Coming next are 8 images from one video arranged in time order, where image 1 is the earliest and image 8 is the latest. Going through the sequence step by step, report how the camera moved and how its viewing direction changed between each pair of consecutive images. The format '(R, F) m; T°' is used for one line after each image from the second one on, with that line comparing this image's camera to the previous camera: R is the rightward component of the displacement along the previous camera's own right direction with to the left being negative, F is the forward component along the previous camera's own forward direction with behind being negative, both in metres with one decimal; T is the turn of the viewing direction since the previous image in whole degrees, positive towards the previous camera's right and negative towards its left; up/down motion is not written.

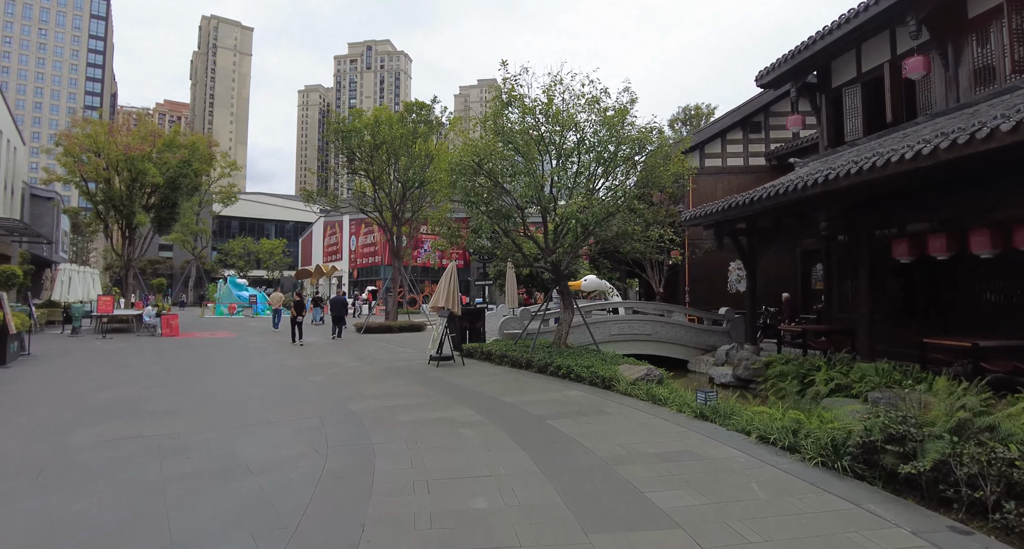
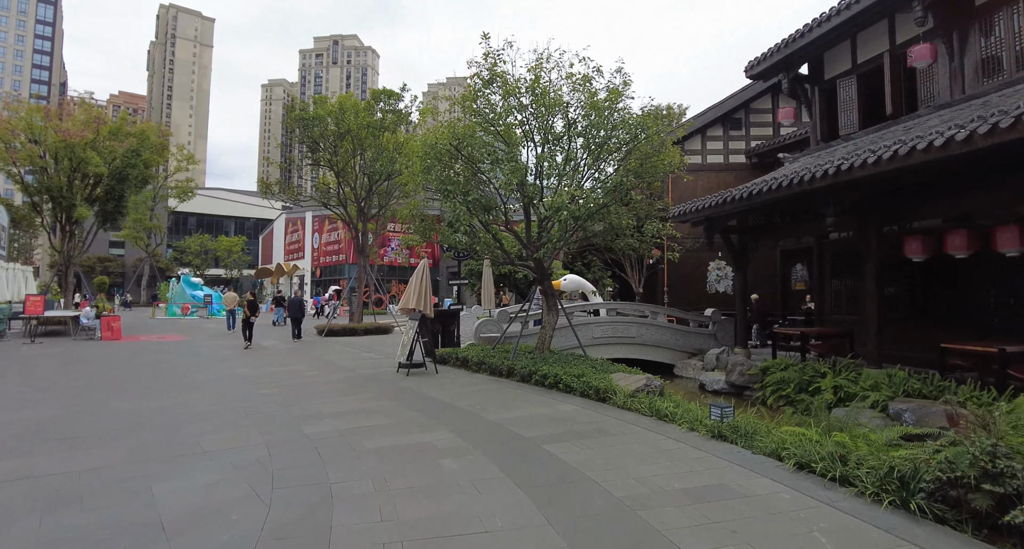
(-0.2, +1.0) m; +3°
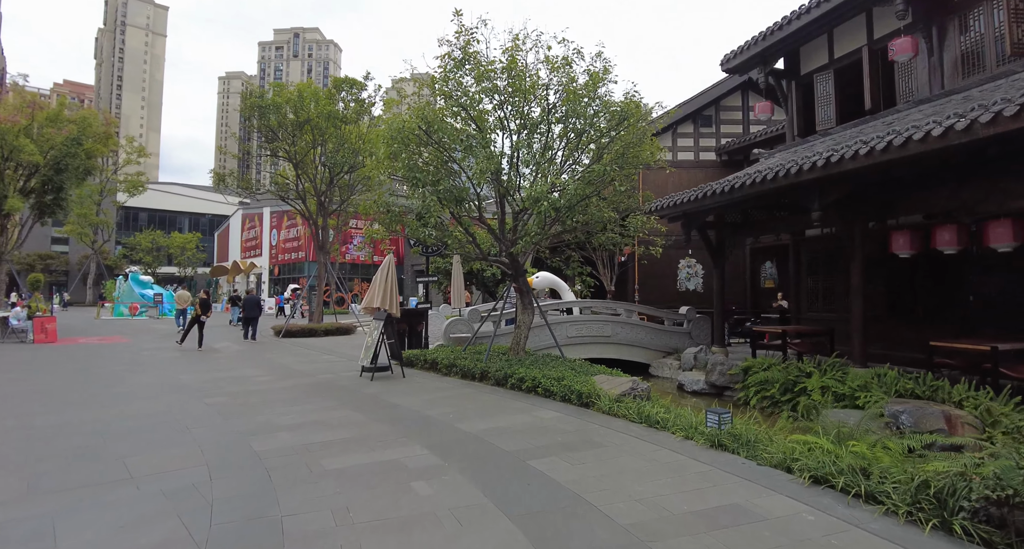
(-0.1, +0.6) m; +4°
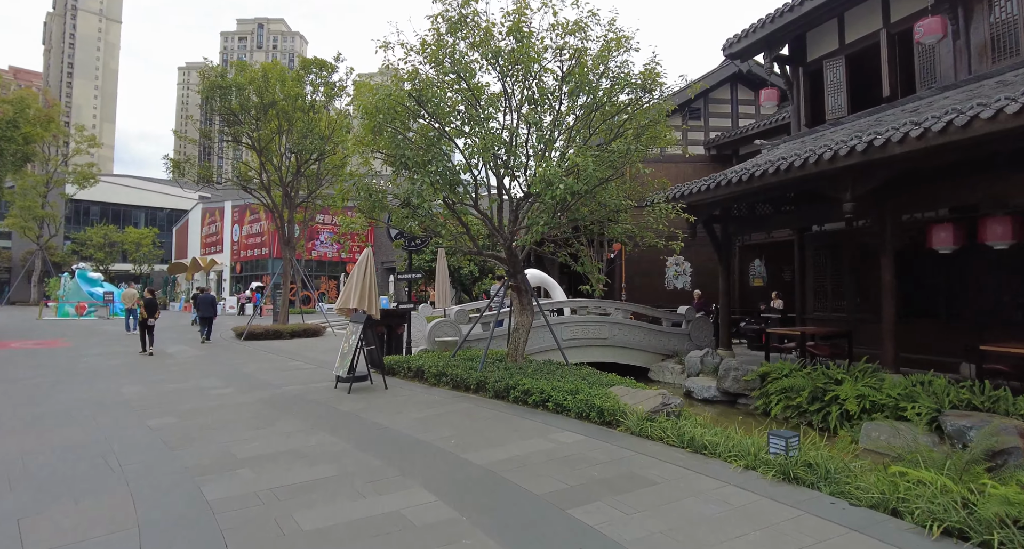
(-0.4, +1.1) m; +3°
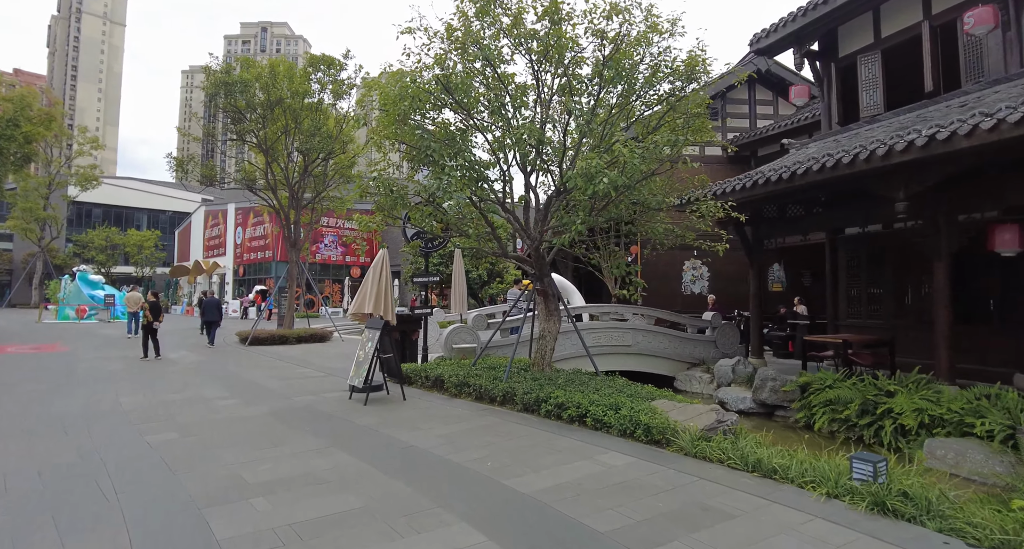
(-0.4, +0.5) m; 0°
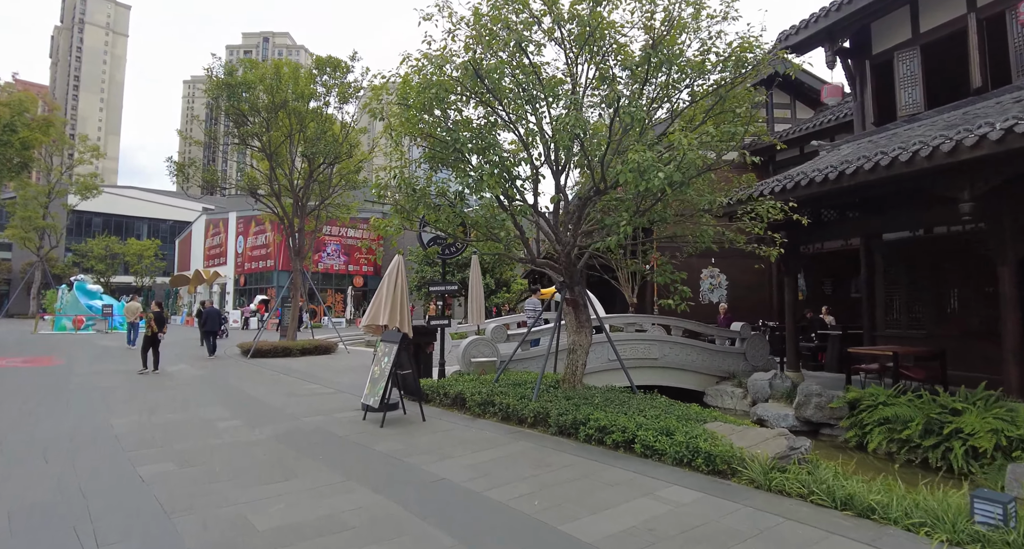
(-0.4, +0.6) m; 0°
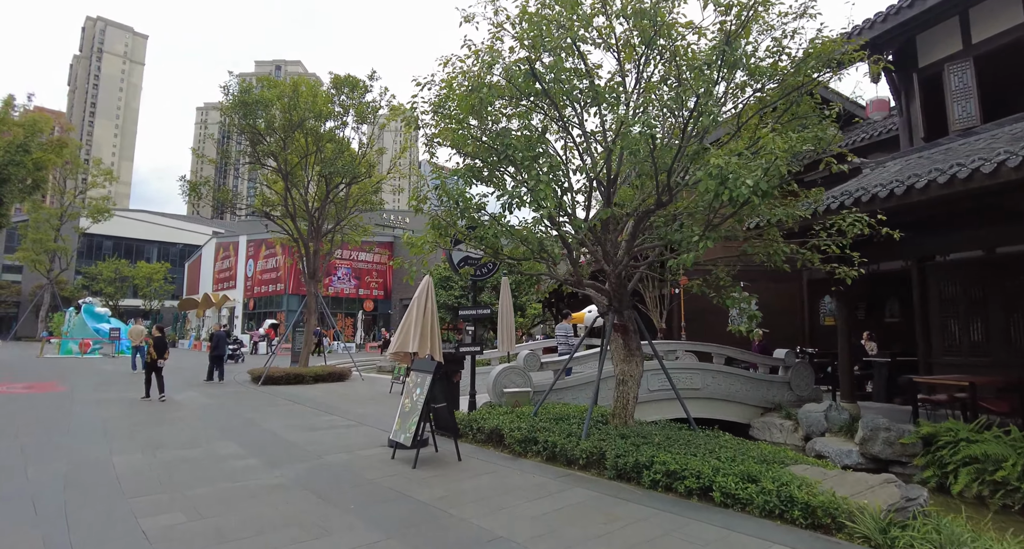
(-0.4, +0.6) m; -1°
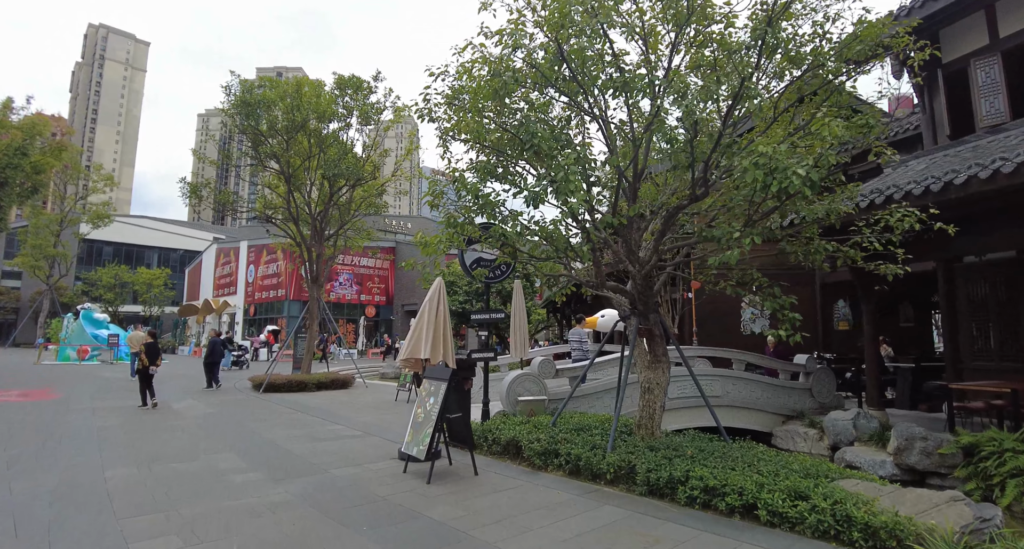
(-0.2, +0.4) m; 0°
